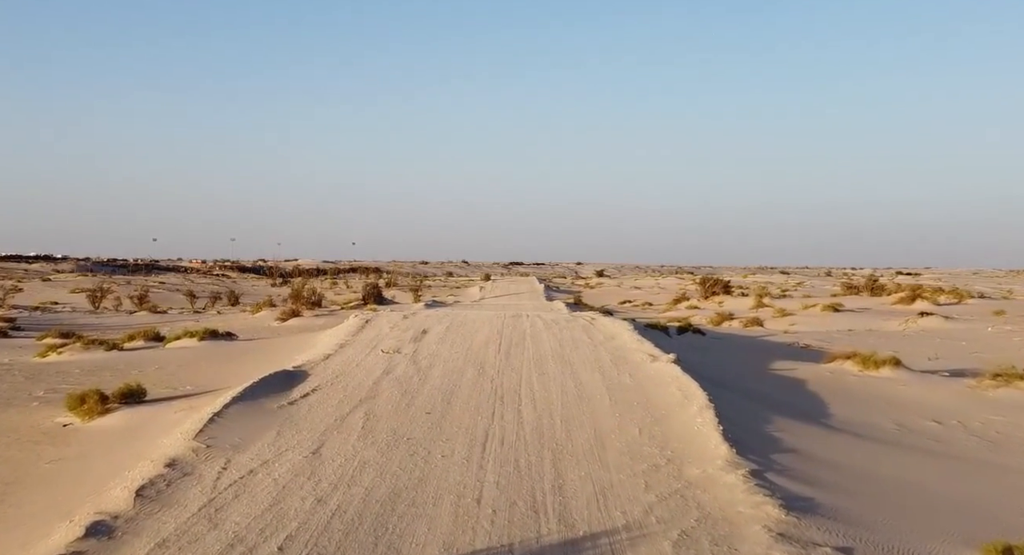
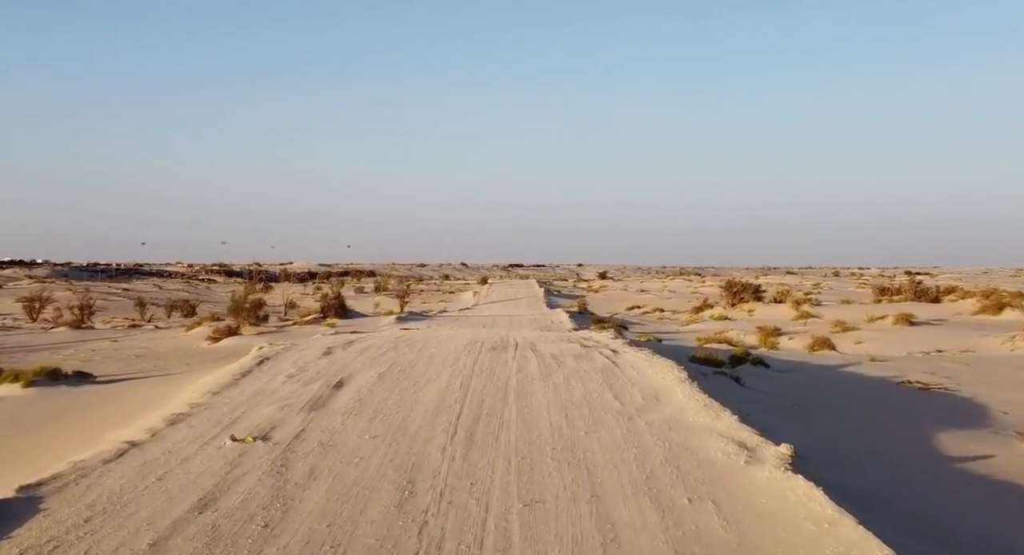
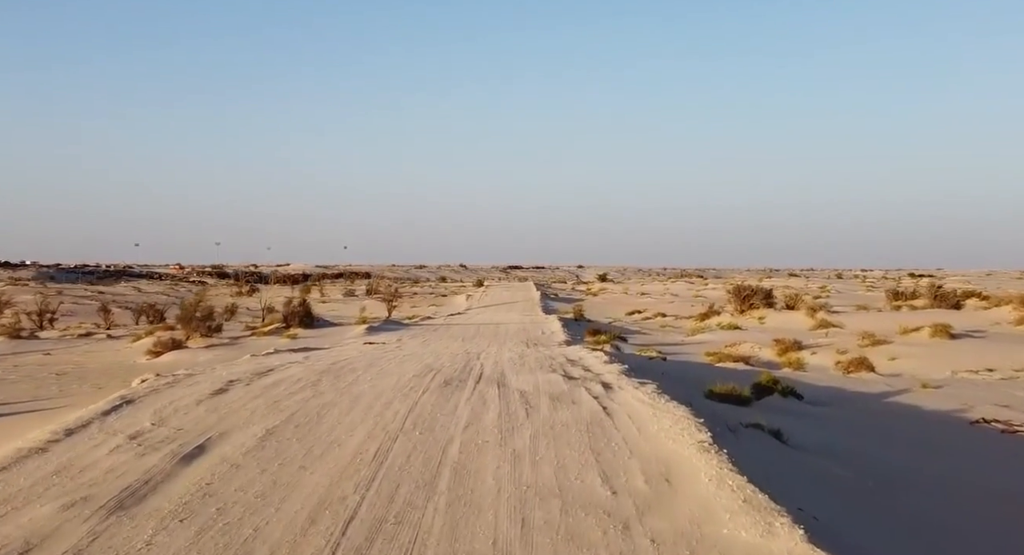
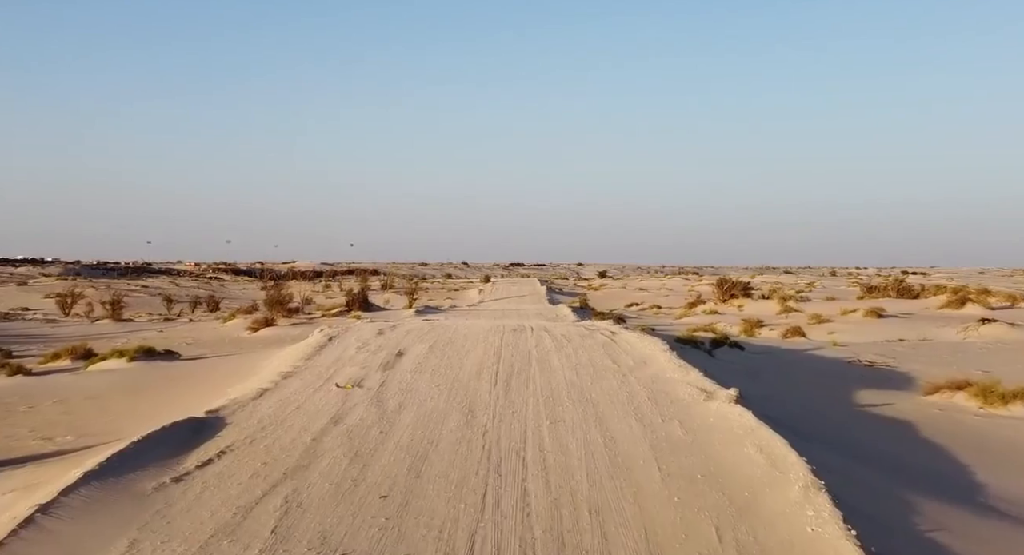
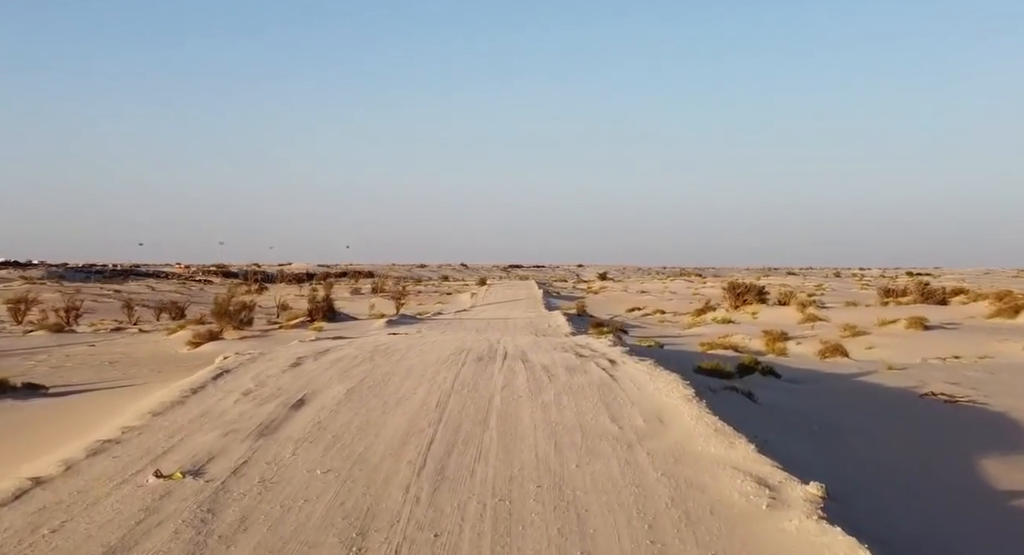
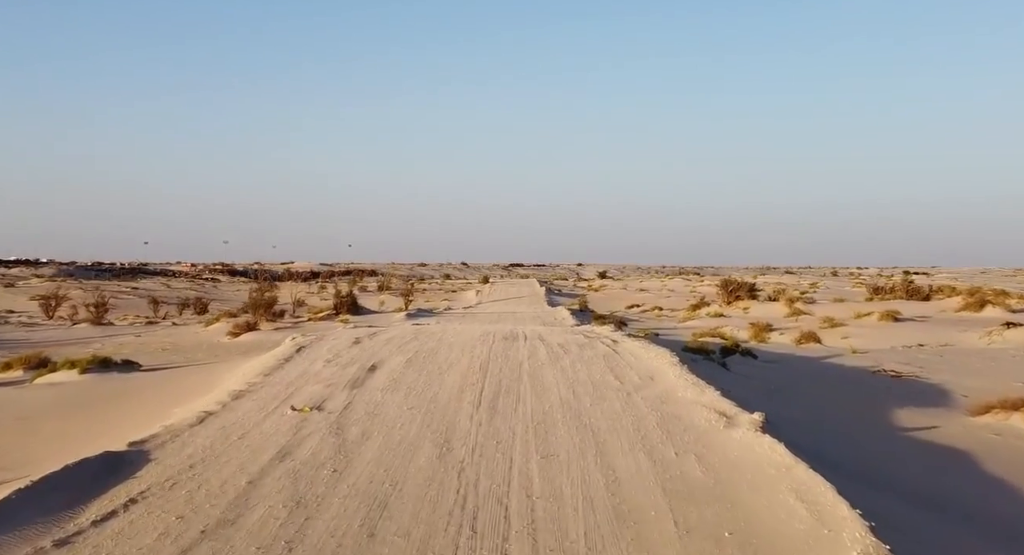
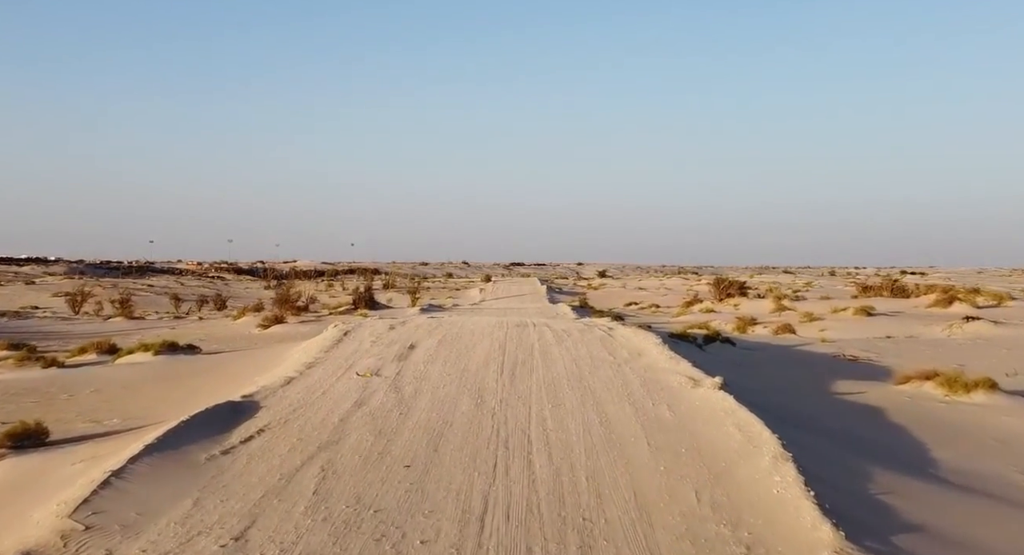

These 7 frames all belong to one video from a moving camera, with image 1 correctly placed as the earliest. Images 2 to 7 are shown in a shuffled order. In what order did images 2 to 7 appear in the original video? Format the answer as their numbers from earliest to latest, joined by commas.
7, 4, 6, 2, 5, 3
